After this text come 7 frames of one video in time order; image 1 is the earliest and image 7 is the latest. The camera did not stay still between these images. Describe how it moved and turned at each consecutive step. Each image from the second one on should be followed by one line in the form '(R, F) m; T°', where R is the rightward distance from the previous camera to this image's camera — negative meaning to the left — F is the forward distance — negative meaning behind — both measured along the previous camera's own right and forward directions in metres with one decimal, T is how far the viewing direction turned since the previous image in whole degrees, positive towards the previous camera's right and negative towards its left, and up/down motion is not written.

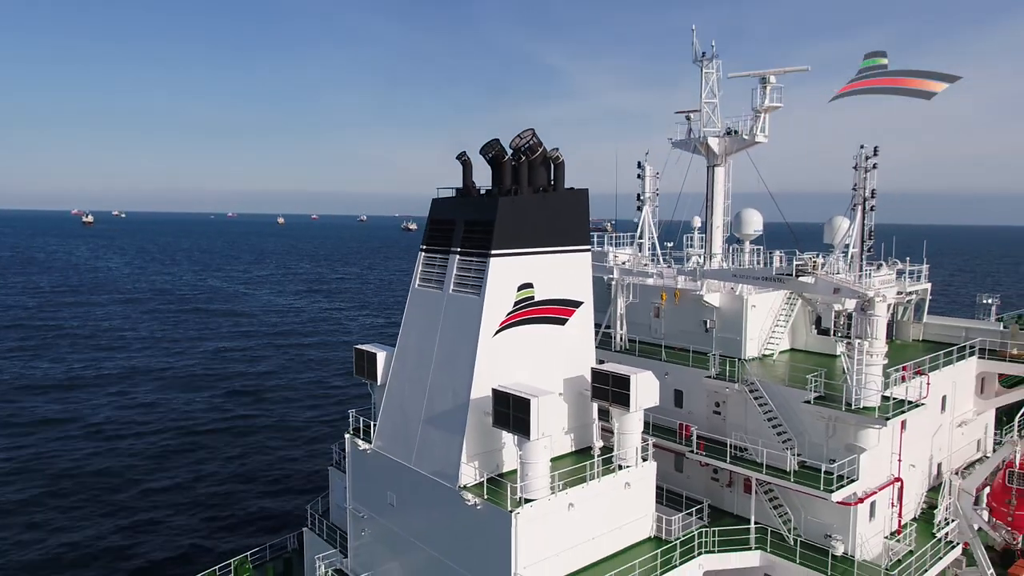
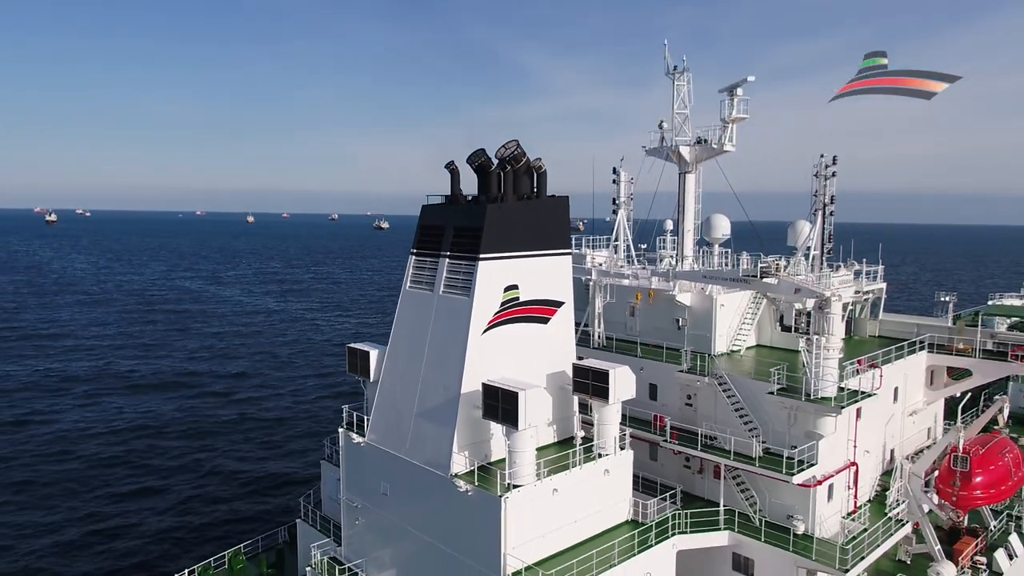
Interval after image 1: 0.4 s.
(-0.2, -0.7) m; +2°
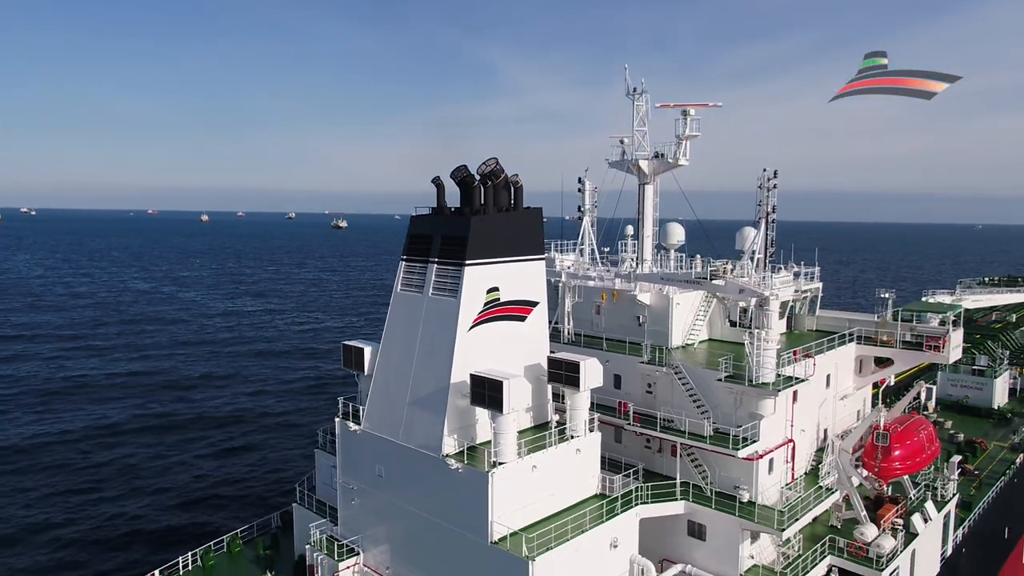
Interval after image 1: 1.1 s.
(-0.4, -1.5) m; +3°
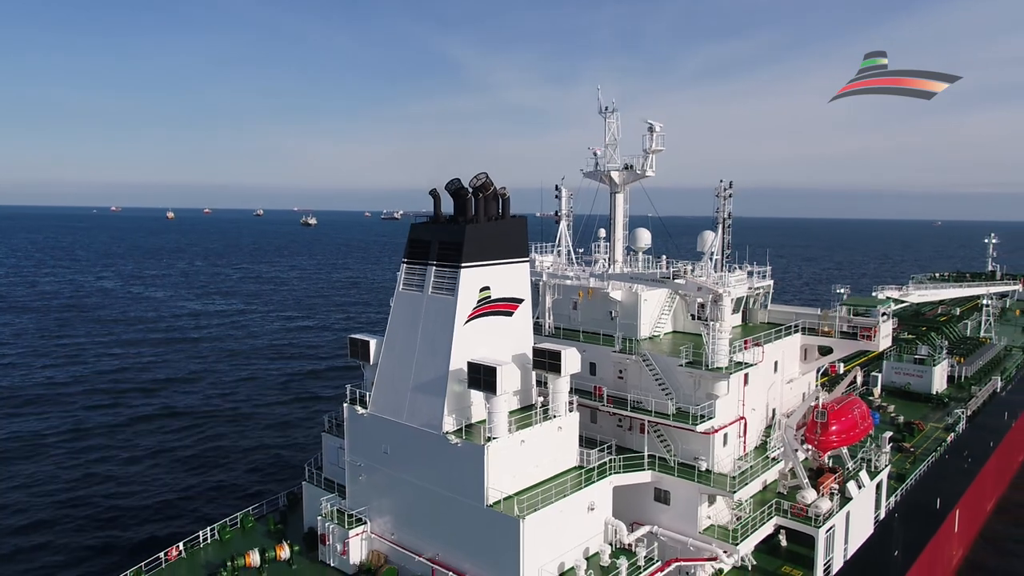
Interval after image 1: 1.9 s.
(-0.4, -1.9) m; +2°
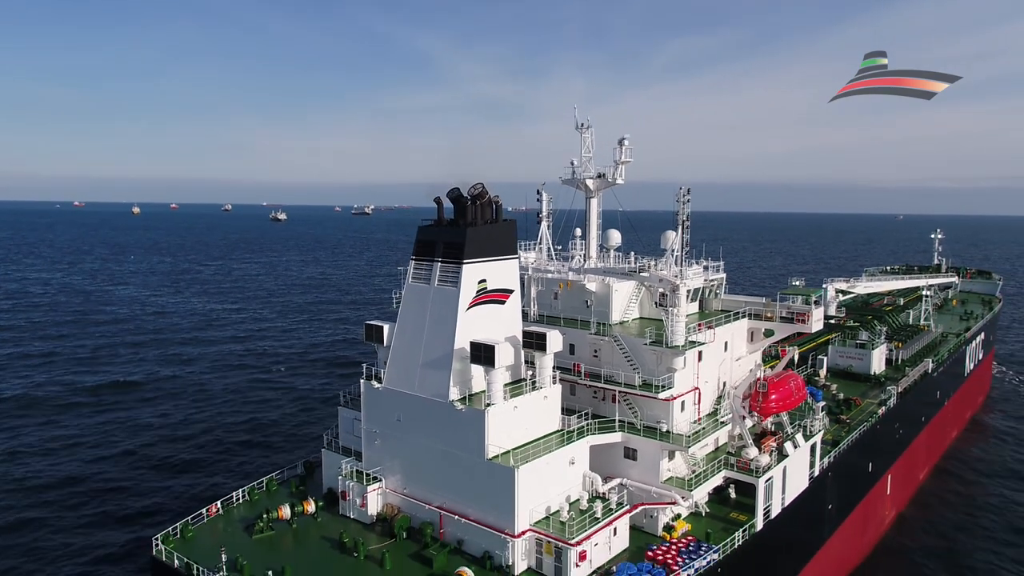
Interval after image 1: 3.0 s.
(-0.6, -2.9) m; +2°
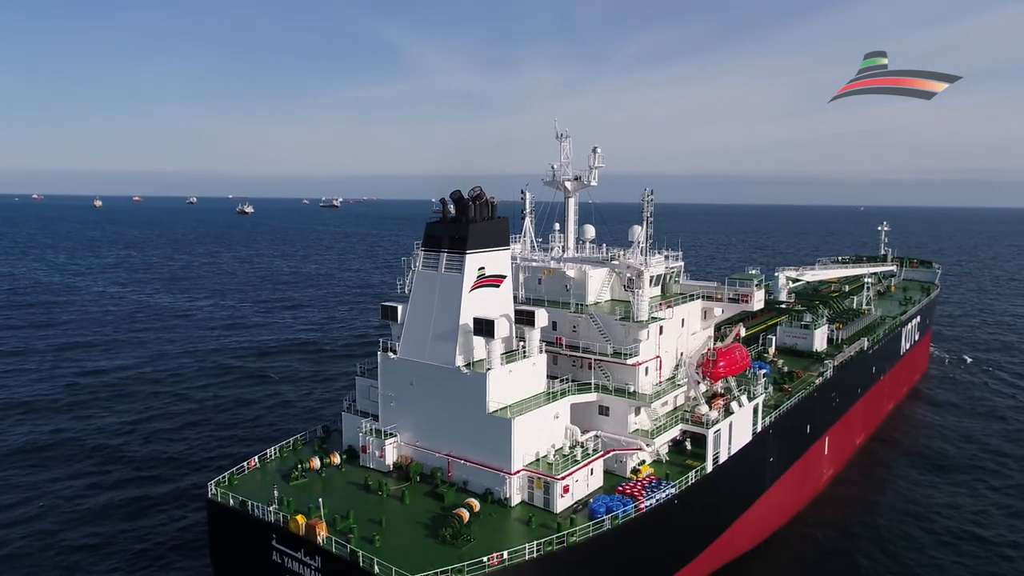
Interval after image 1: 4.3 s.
(-0.8, -3.7) m; +3°
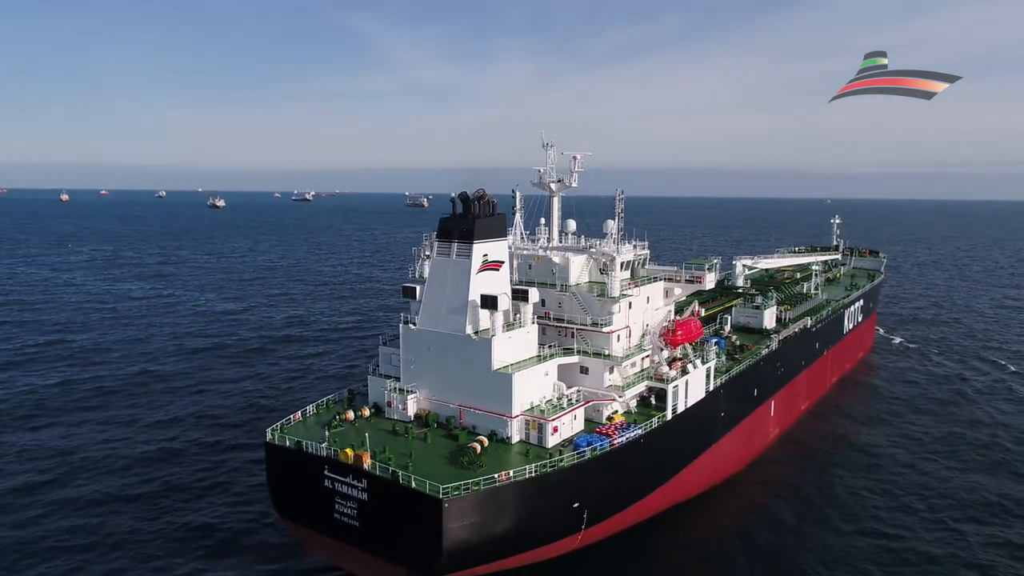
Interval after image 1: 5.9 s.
(-1.0, -5.1) m; +2°
